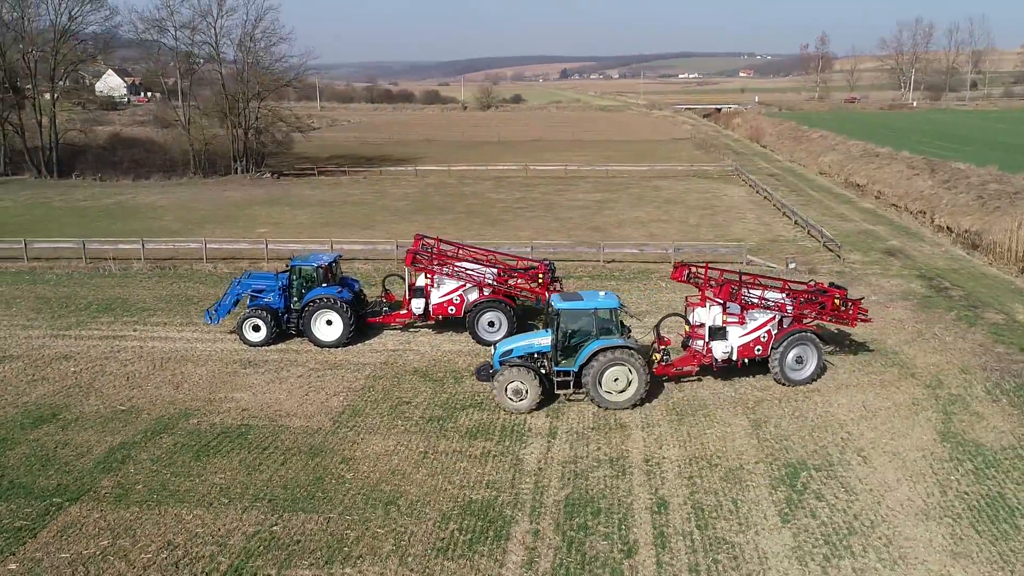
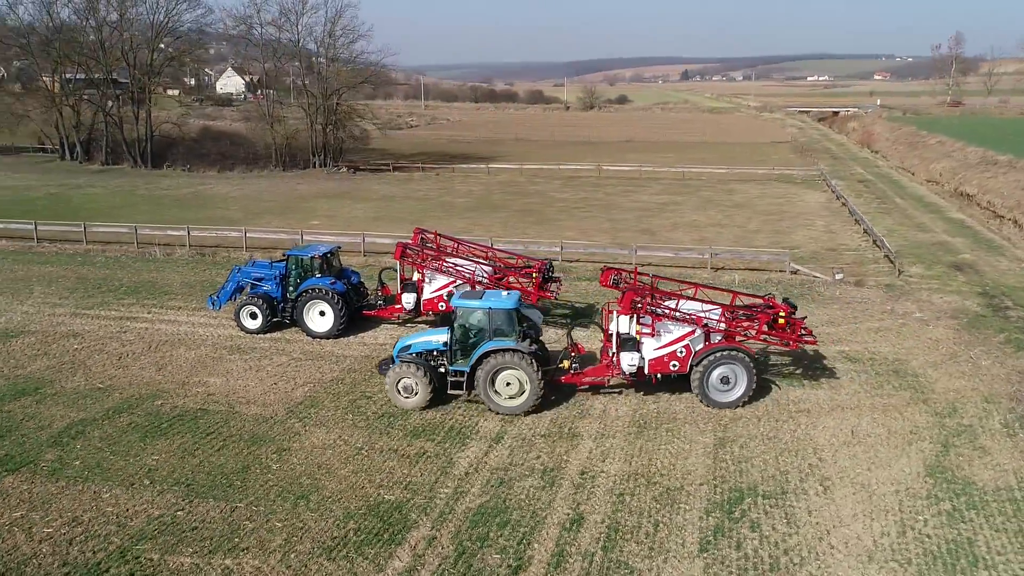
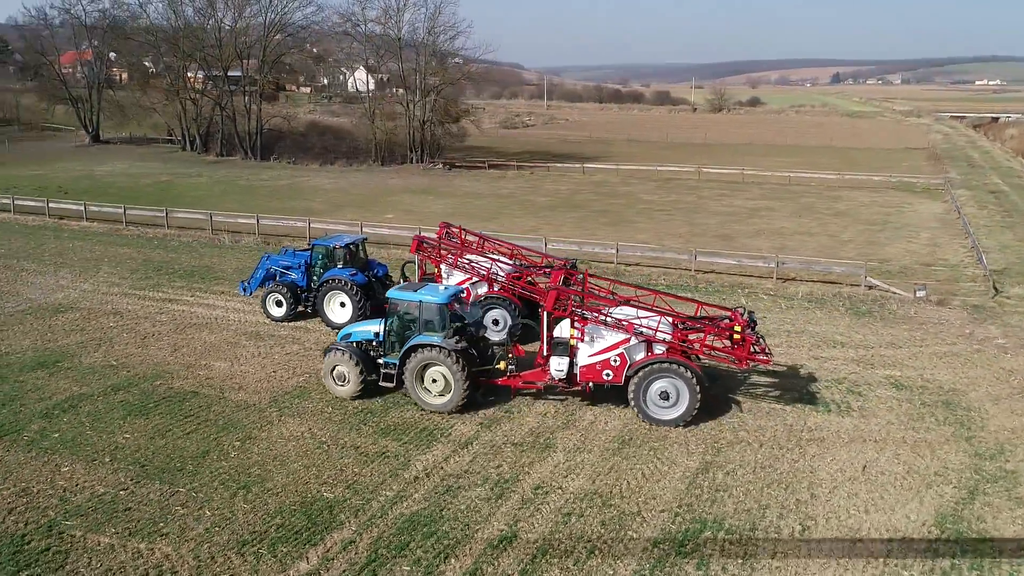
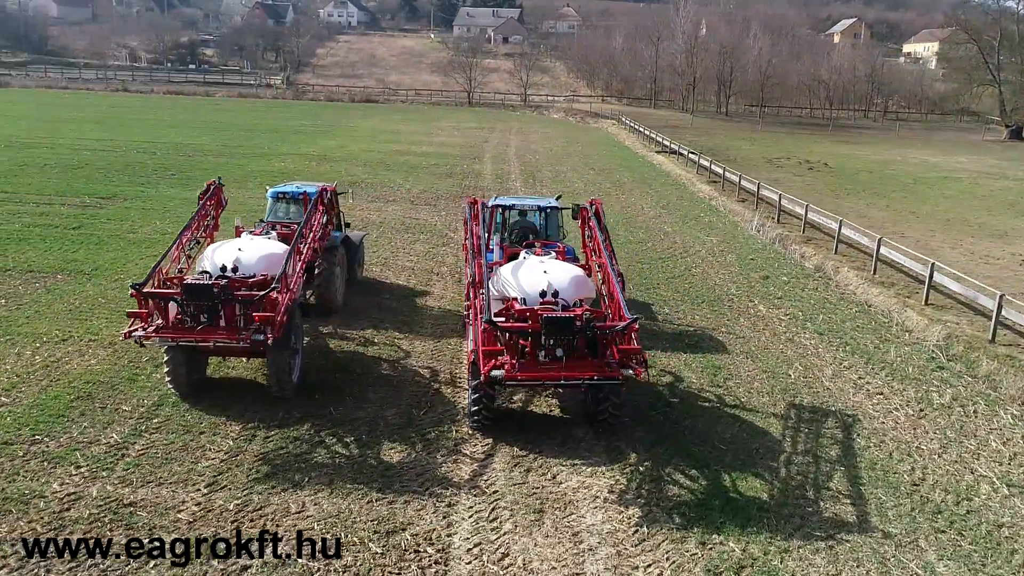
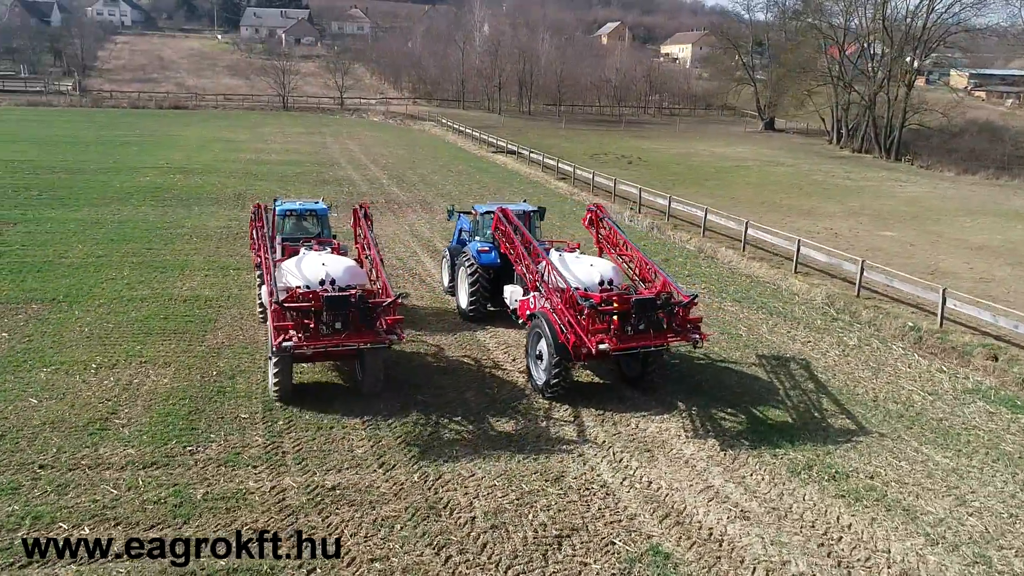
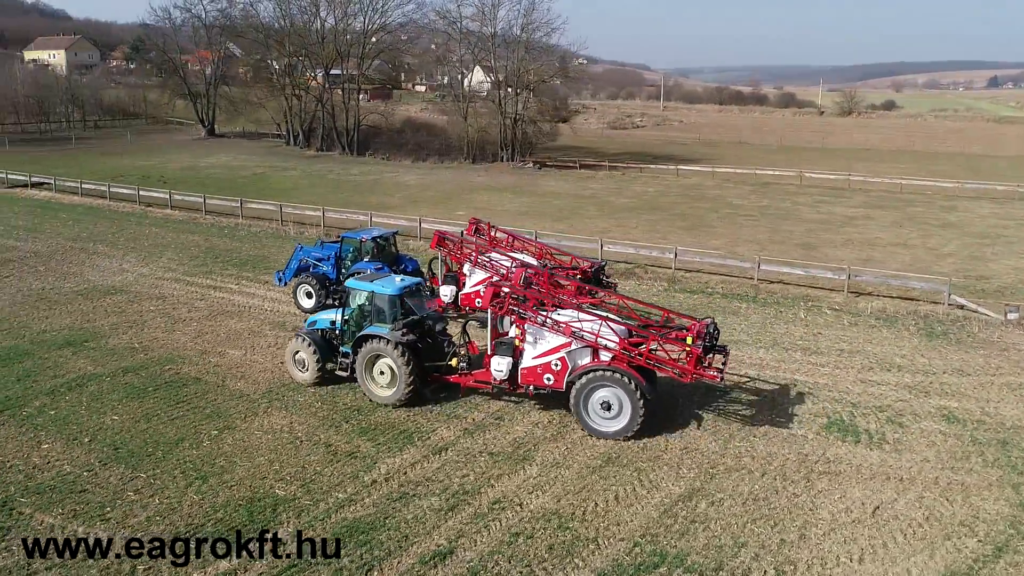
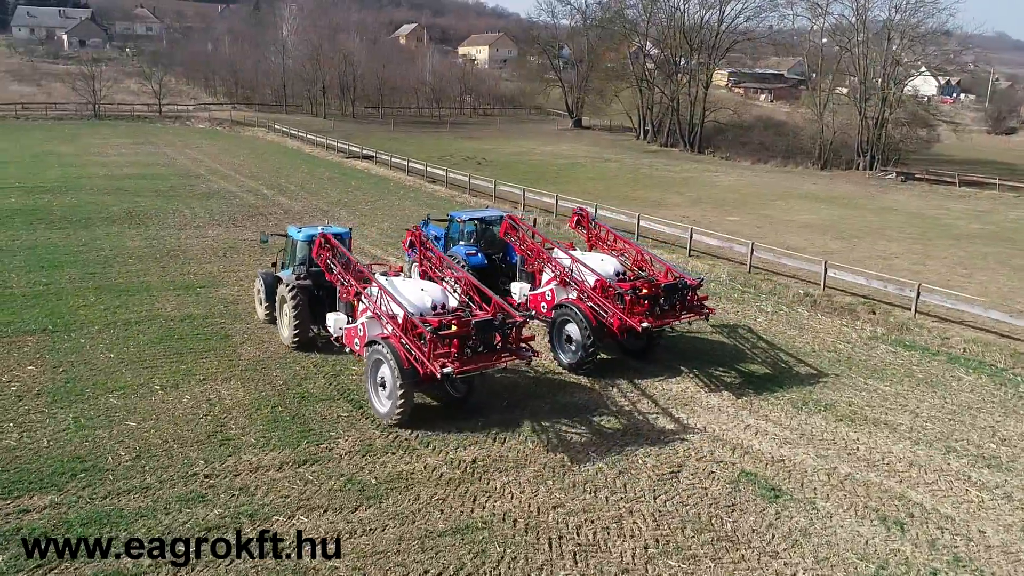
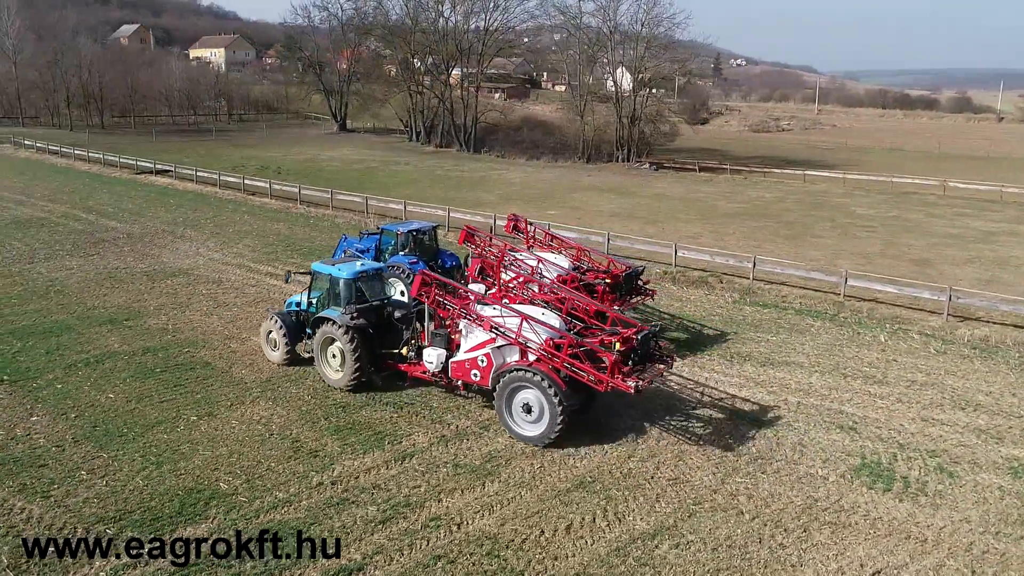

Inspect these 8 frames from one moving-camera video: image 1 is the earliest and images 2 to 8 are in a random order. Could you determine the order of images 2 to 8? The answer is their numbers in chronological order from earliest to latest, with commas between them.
2, 3, 6, 8, 7, 5, 4
